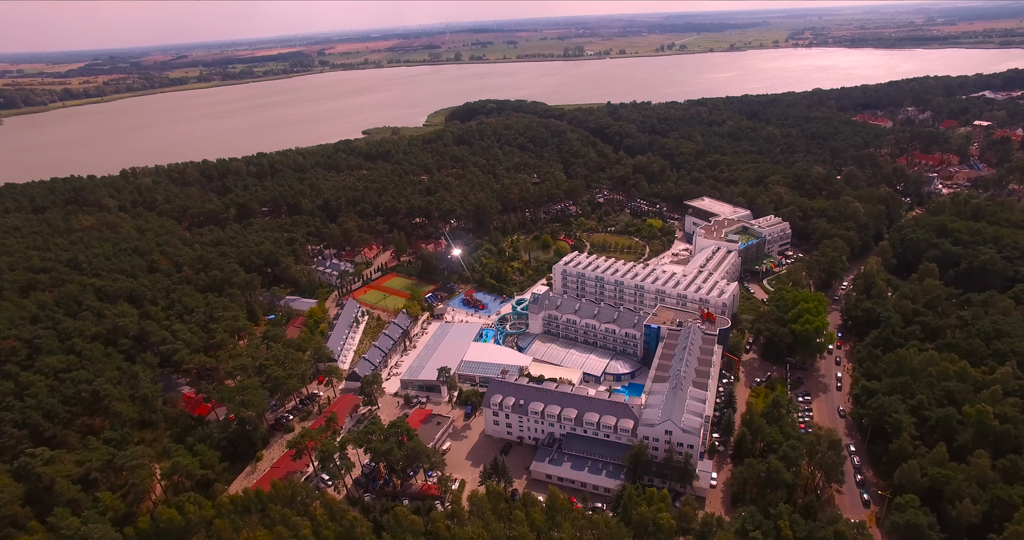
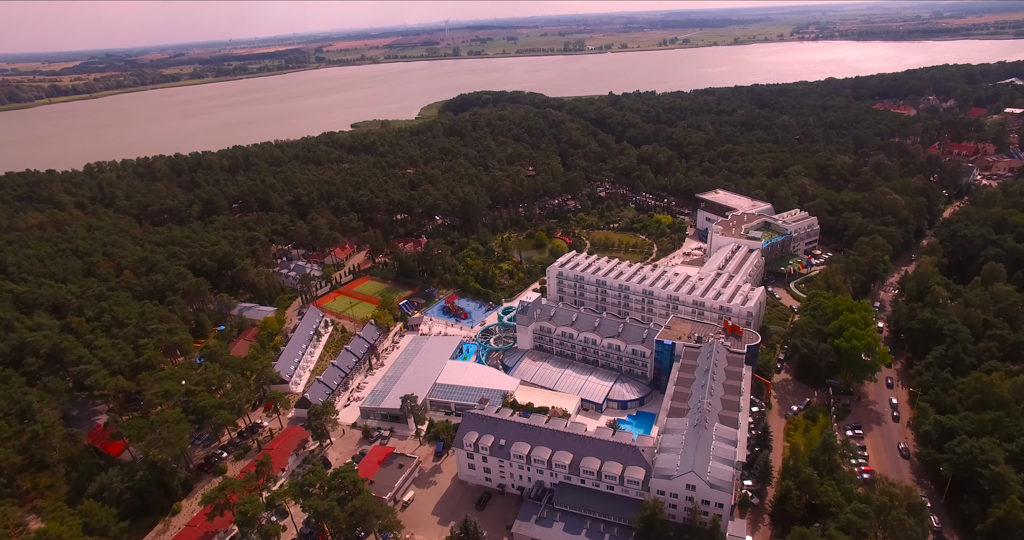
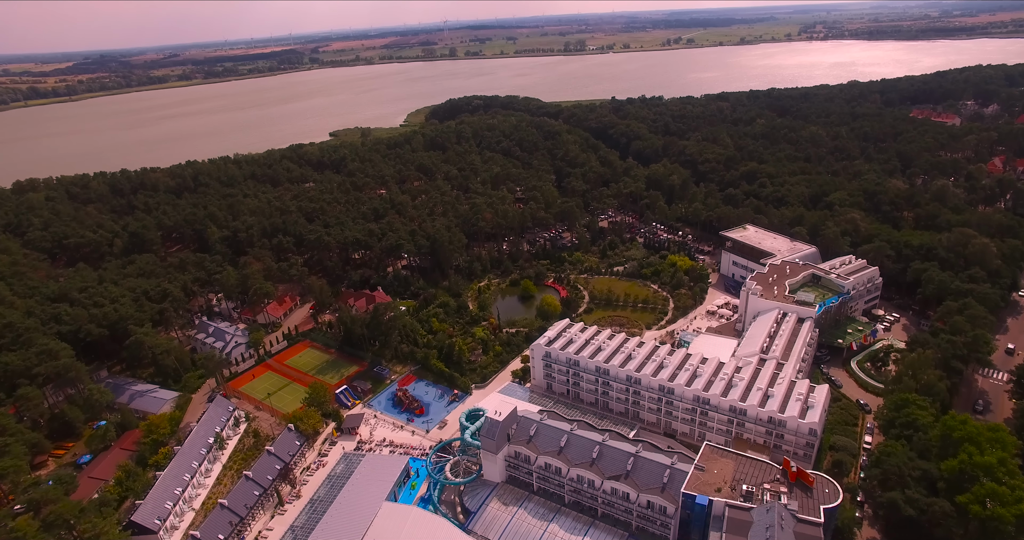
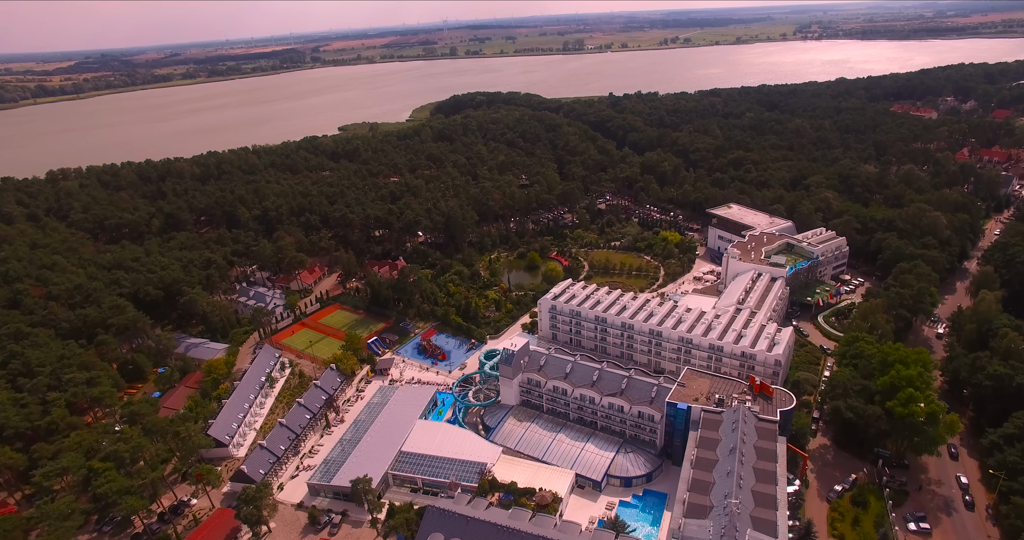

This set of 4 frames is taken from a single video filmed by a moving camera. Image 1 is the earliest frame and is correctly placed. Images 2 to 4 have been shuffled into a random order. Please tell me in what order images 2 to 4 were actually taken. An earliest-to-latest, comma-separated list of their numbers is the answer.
2, 4, 3
